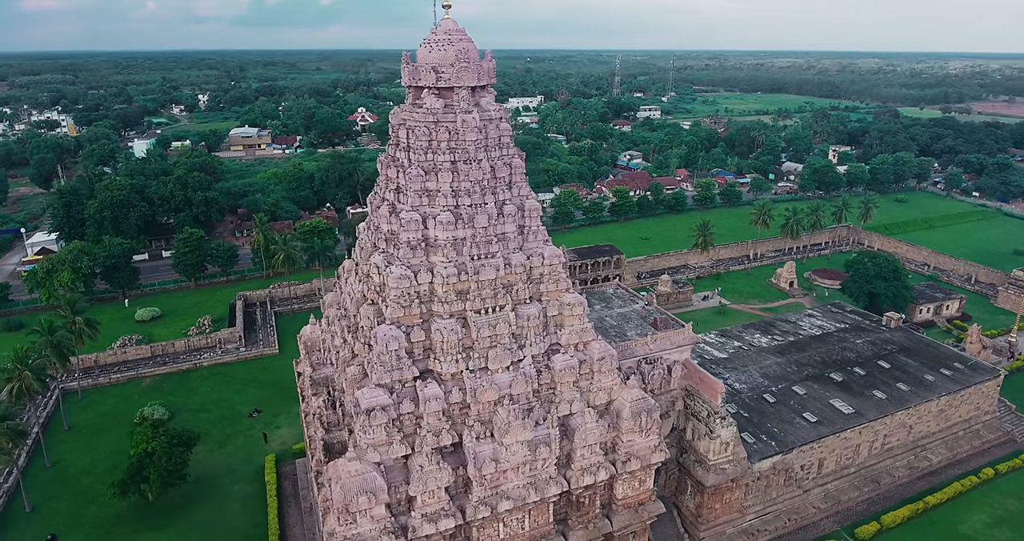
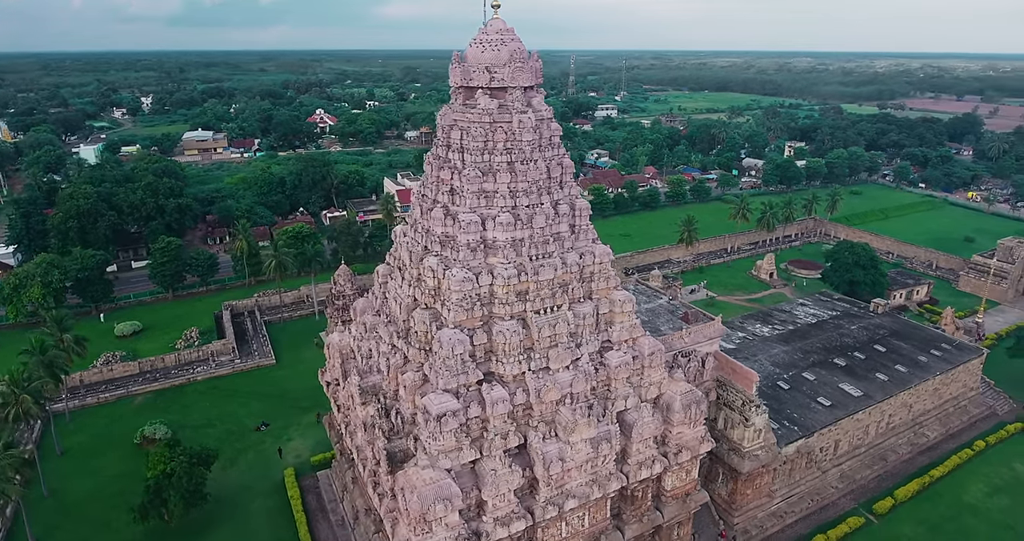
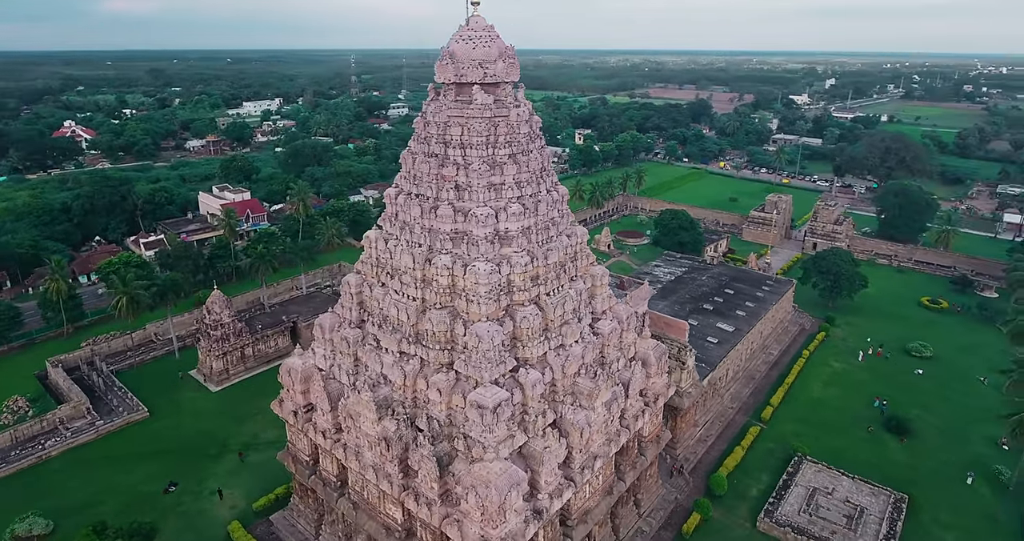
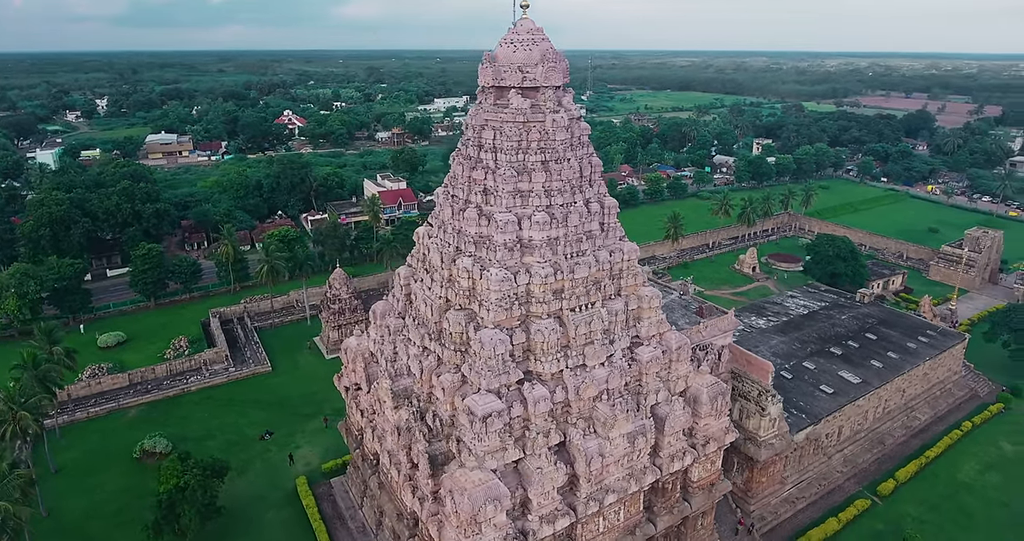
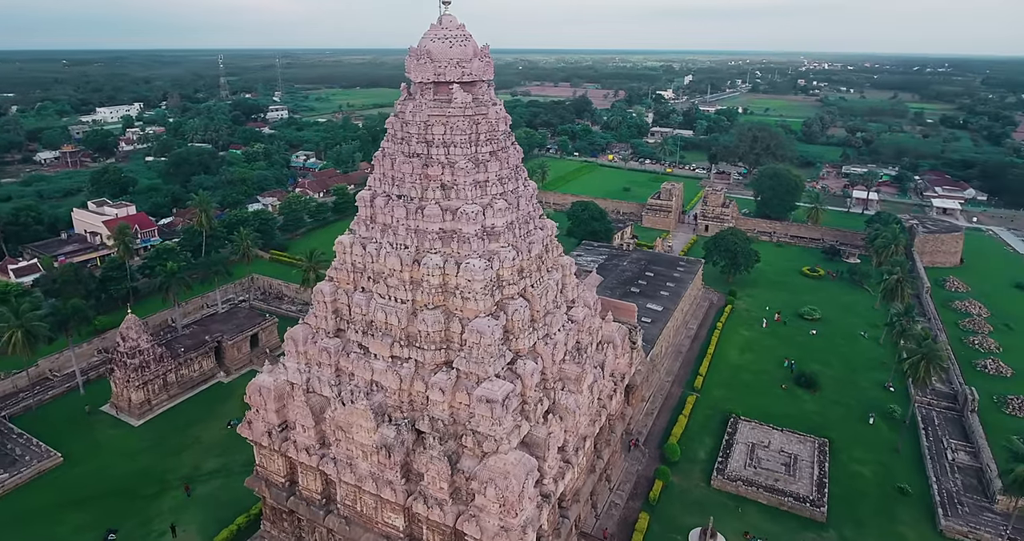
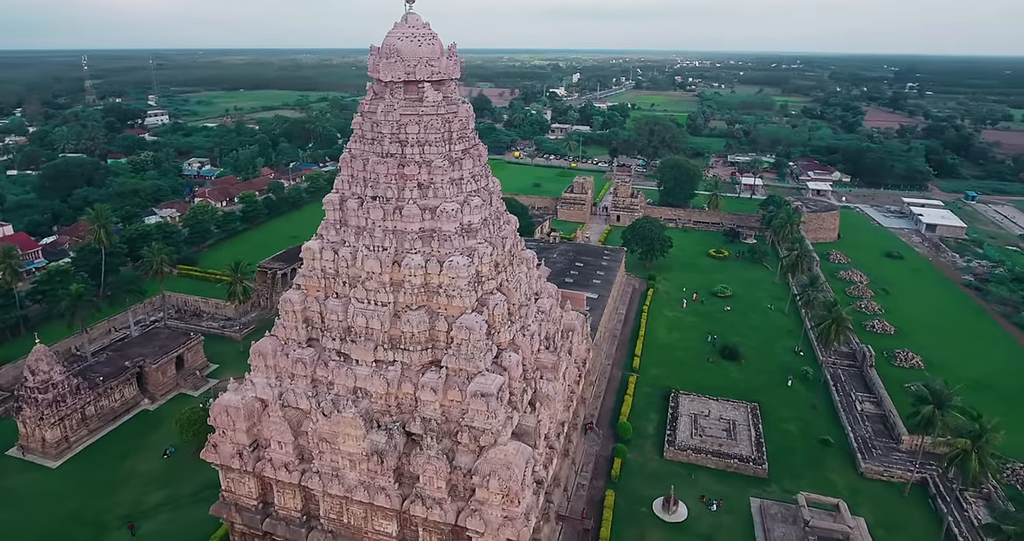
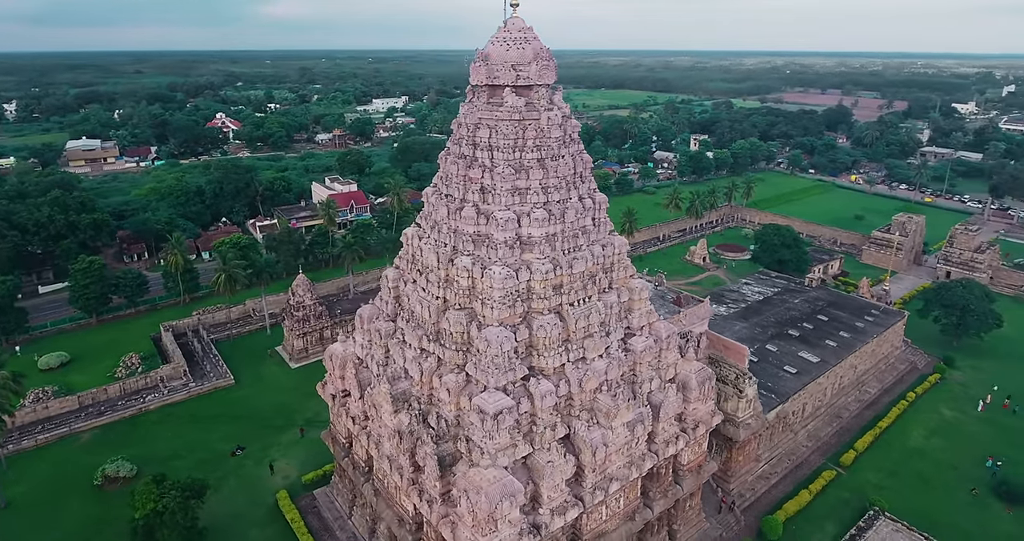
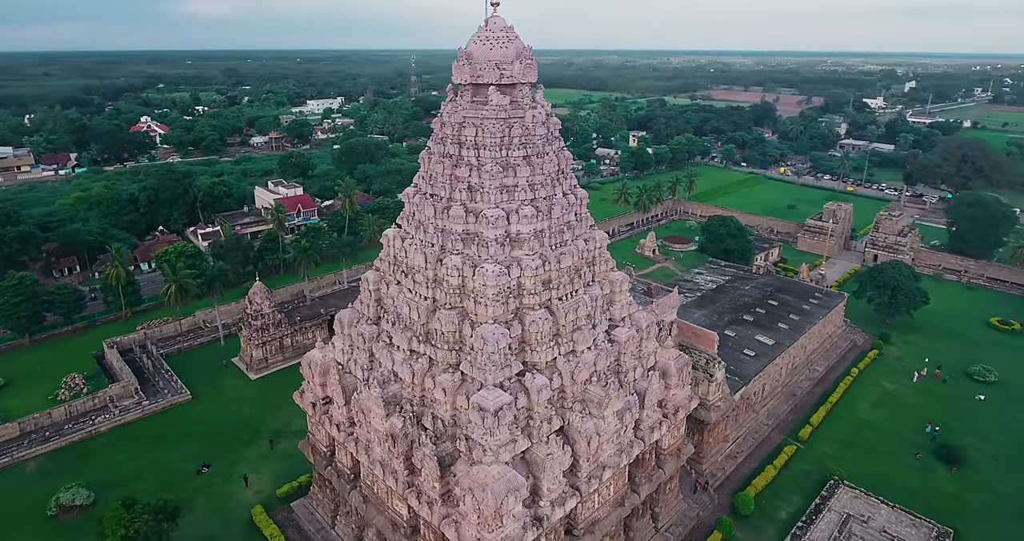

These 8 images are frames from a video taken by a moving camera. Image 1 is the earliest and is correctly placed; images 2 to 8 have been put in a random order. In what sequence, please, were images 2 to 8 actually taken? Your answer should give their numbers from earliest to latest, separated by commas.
2, 4, 7, 8, 3, 5, 6
